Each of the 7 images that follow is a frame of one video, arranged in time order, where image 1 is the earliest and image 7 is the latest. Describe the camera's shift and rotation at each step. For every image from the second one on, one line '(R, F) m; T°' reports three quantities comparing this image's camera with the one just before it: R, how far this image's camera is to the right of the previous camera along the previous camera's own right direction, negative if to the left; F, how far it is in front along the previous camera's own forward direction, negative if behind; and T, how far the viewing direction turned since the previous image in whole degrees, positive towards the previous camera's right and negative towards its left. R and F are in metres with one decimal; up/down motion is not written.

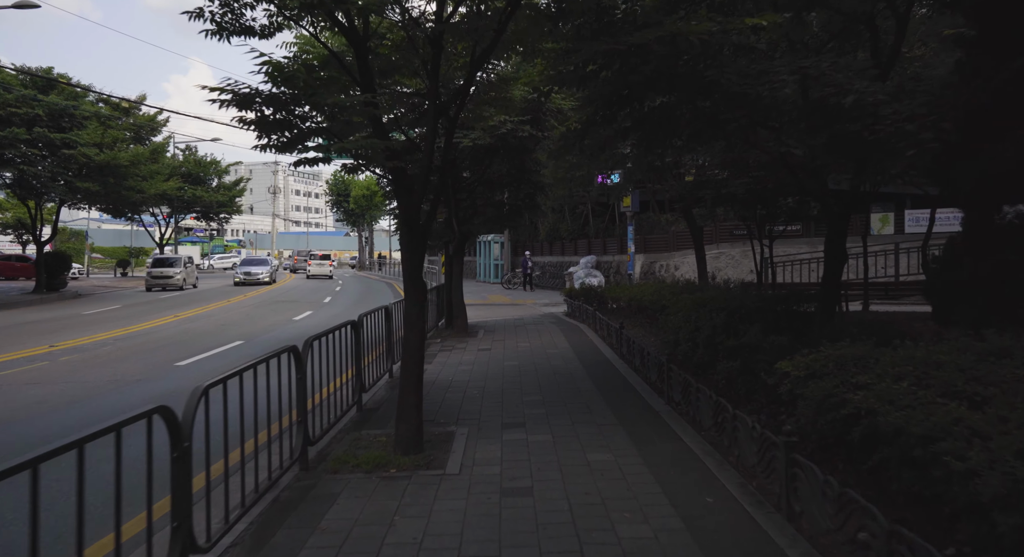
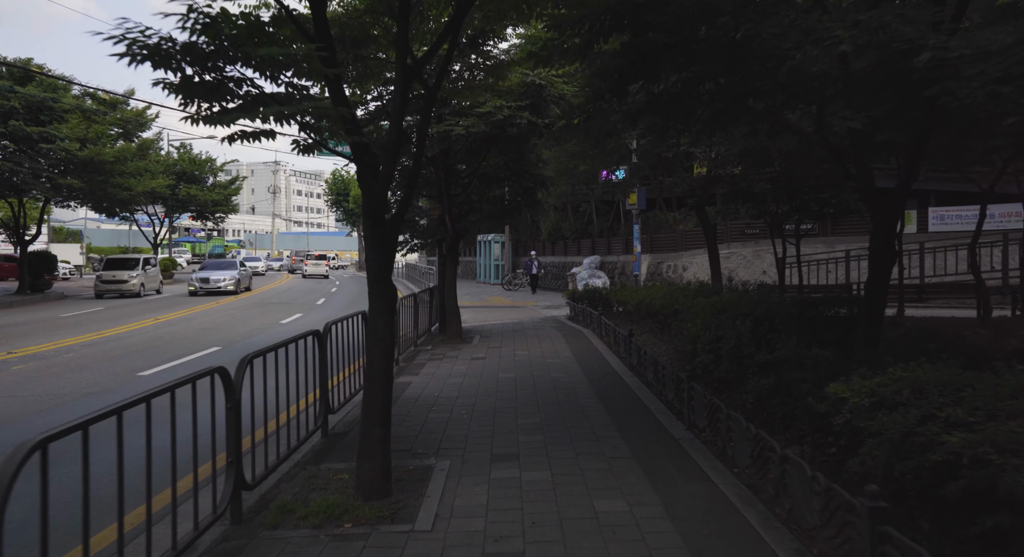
(+0.1, +0.9) m; 0°
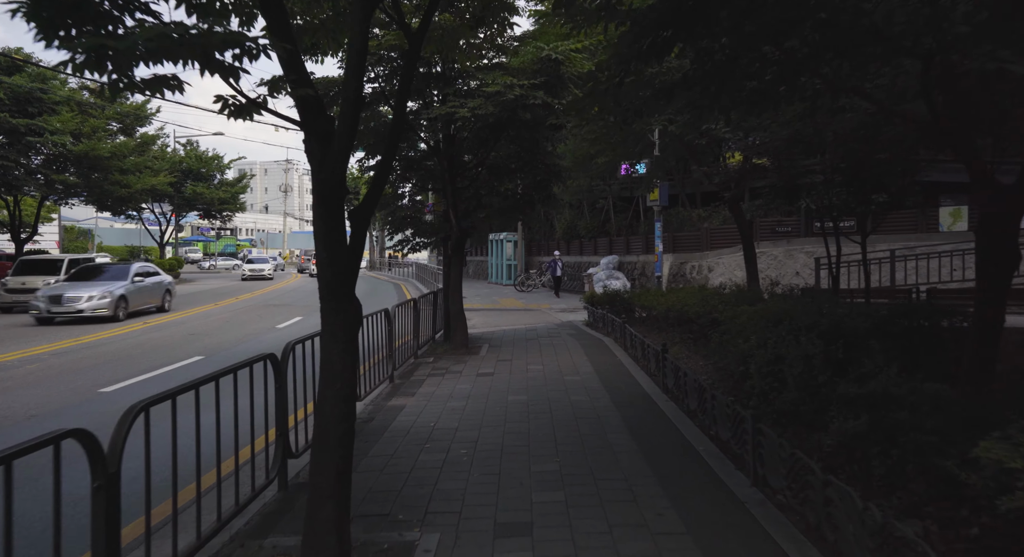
(0.0, +1.2) m; -1°
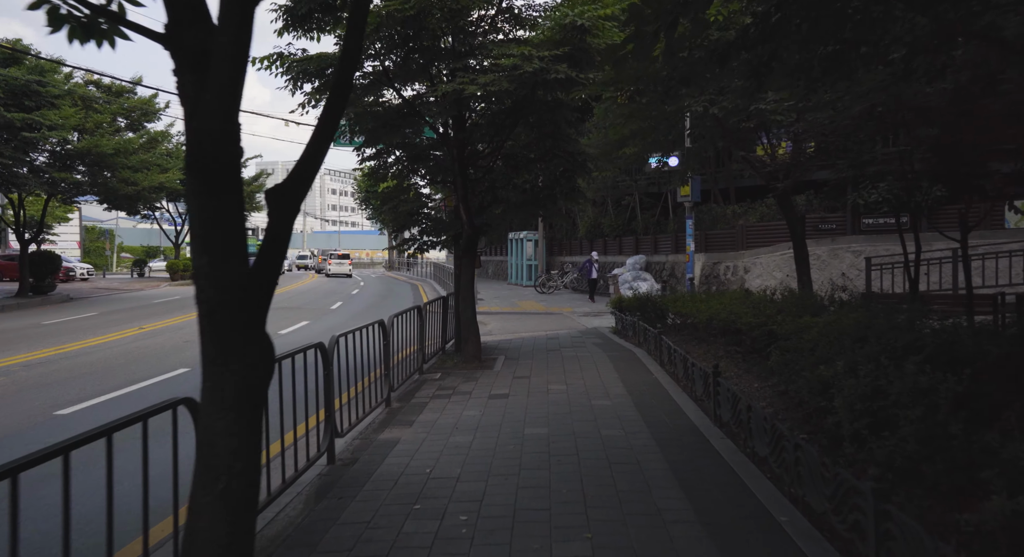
(0.0, +1.2) m; -2°
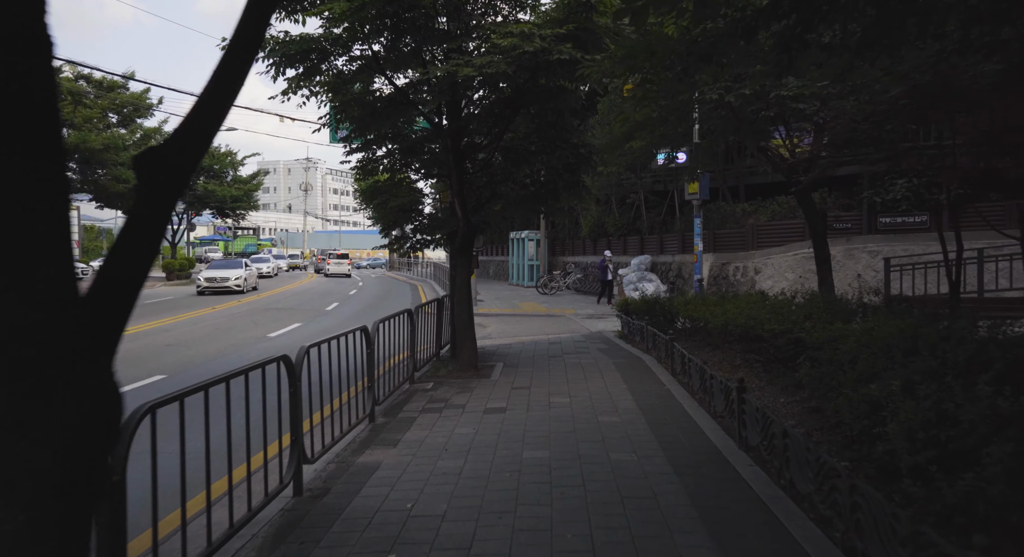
(0.0, +0.6) m; 0°
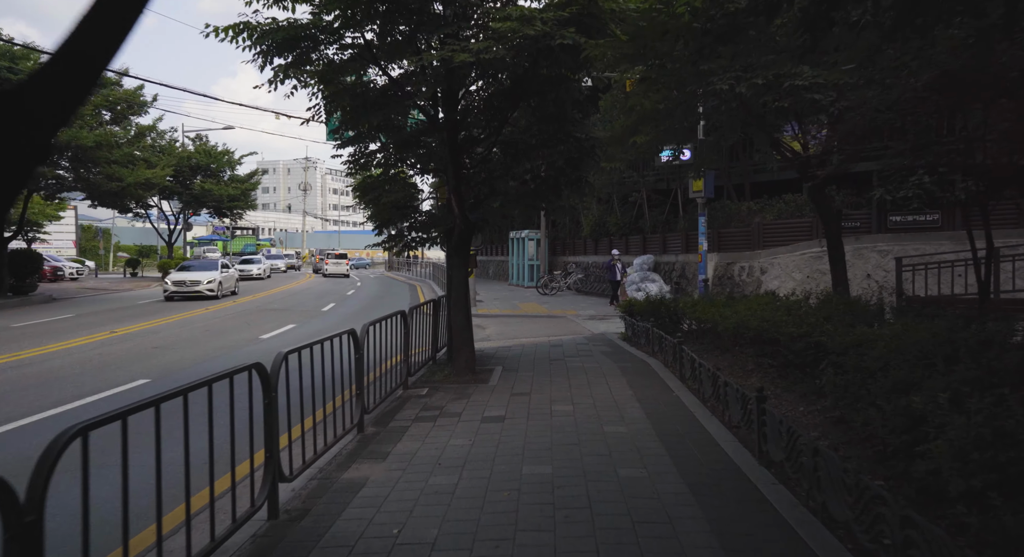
(0.0, +0.4) m; 0°
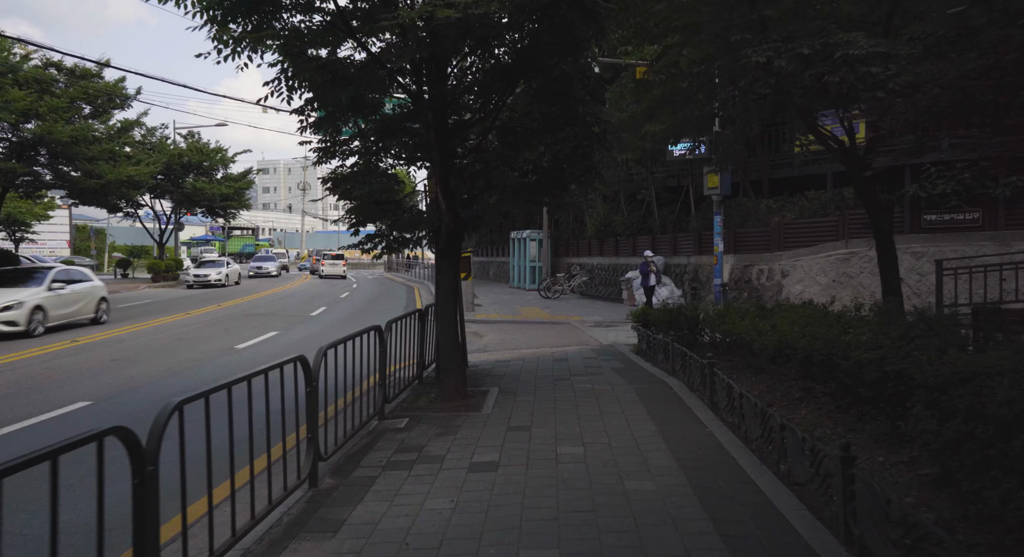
(0.0, +1.1) m; 0°
